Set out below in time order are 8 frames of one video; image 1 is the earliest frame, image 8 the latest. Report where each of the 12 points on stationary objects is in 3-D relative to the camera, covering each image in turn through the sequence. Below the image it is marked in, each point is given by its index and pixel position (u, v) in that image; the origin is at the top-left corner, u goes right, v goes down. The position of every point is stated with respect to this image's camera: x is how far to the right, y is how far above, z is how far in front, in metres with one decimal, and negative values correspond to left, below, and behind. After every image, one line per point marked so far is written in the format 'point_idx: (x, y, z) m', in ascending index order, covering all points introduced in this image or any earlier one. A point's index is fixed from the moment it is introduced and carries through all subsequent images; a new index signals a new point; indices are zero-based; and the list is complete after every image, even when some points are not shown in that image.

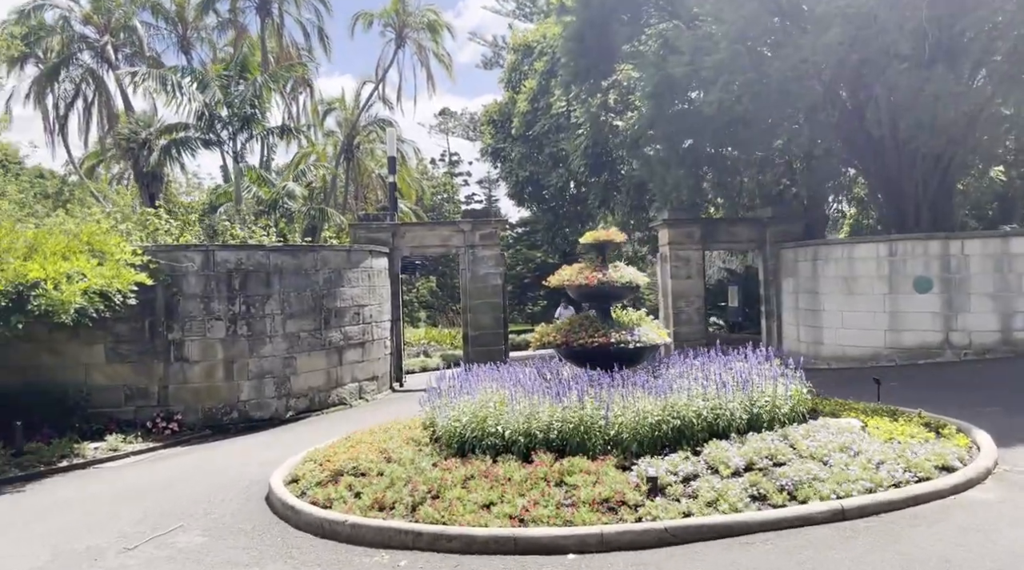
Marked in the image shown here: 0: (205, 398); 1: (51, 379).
0: (-4.3, -1.6, +11.7) m
1: (-6.2, -1.3, +11.2) m
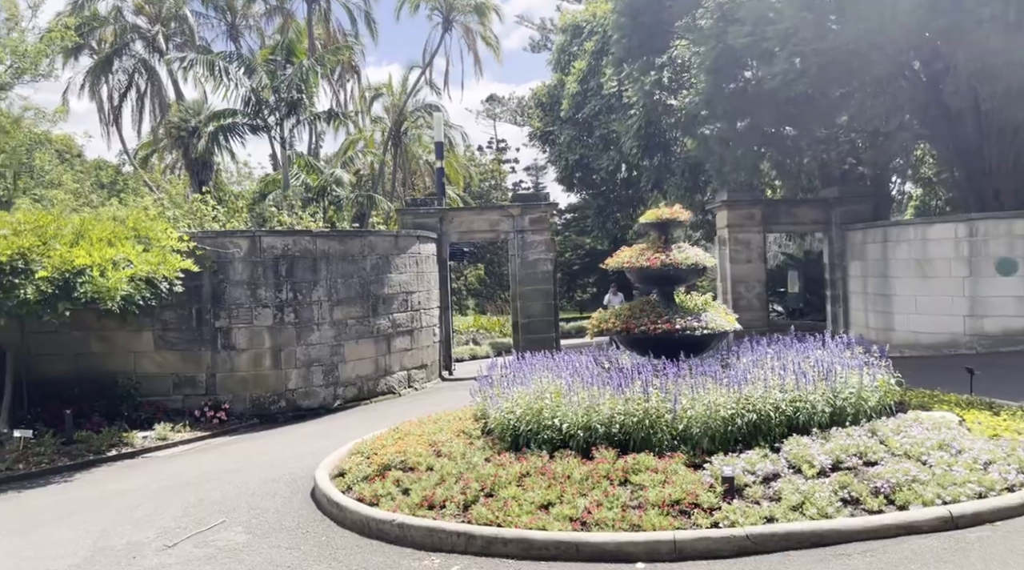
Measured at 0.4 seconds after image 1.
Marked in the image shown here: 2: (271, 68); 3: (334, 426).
0: (-3.6, -1.4, +11.5) m
1: (-5.5, -1.1, +11.1) m
2: (-5.1, +4.6, +17.5) m
3: (-2.2, -1.8, +10.8) m
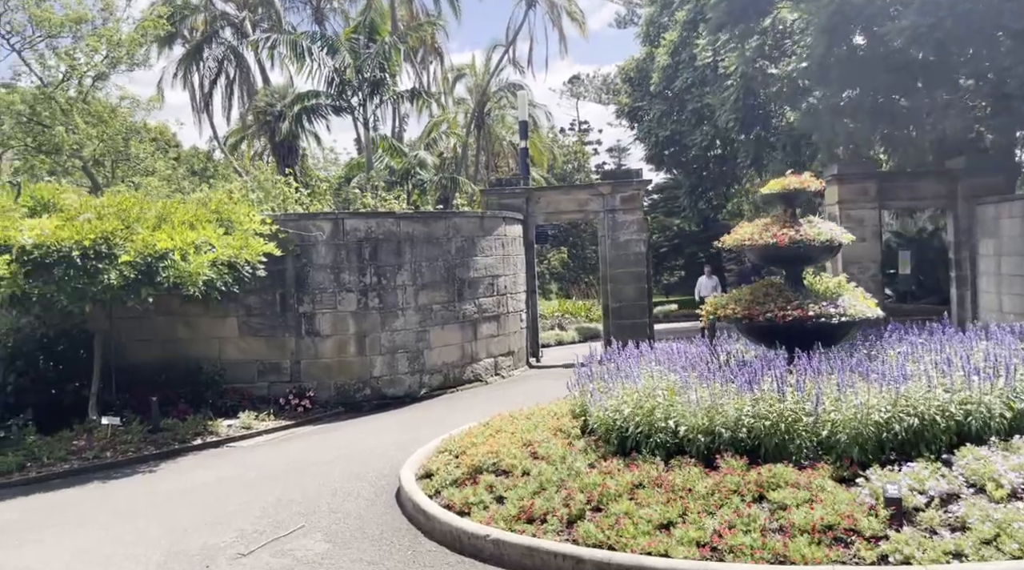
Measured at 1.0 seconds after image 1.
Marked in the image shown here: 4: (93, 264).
0: (-2.3, -1.2, +11.1) m
1: (-4.3, -0.9, +11.0) m
2: (-3.3, +4.9, +17.1) m
3: (-1.1, -1.6, +10.3) m
4: (-4.4, +0.2, +8.7) m
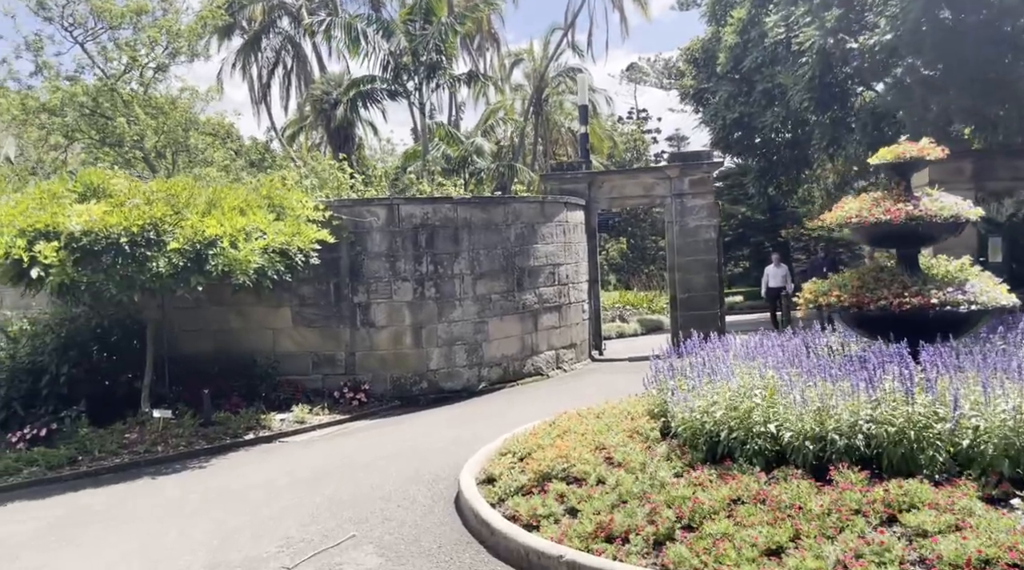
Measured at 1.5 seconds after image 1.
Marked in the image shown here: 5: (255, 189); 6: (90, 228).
0: (-1.5, -1.0, +10.7) m
1: (-3.5, -0.8, +10.6) m
2: (-2.1, +5.1, +16.7) m
3: (-0.3, -1.5, +9.8) m
4: (-3.7, +0.3, +8.3) m
5: (-3.0, +1.1, +9.8) m
6: (-4.2, +0.6, +8.2) m
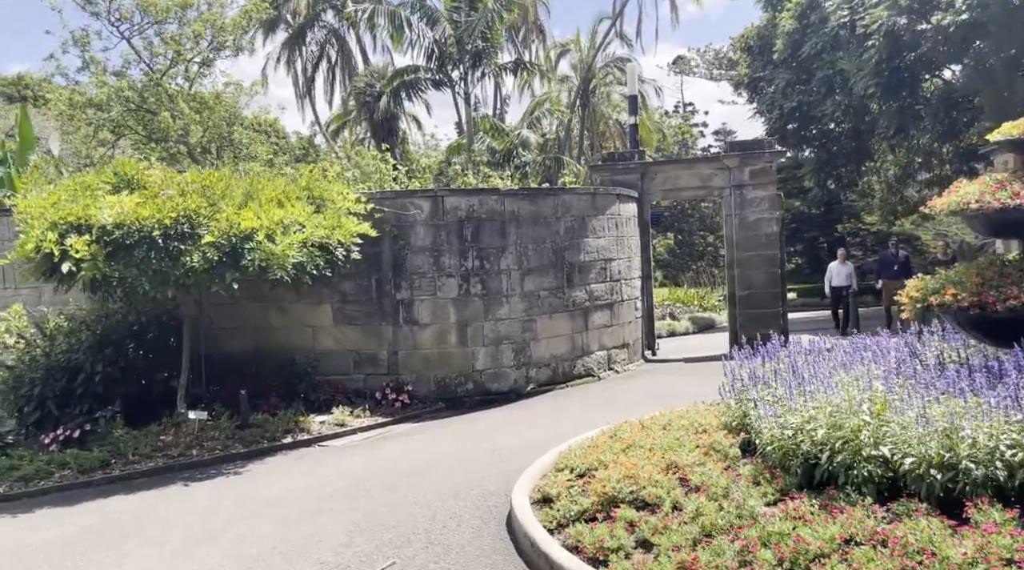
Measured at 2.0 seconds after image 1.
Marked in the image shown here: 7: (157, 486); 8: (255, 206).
0: (-0.9, -1.0, +10.2) m
1: (-2.9, -0.7, +10.2) m
2: (-1.1, +5.2, +16.1) m
3: (+0.3, -1.4, +9.2) m
4: (-3.2, +0.4, +7.9) m
5: (-2.4, +1.2, +9.4) m
6: (-3.7, +0.6, +7.8) m
7: (-3.3, -1.8, +7.6) m
8: (-2.6, +0.8, +8.6) m
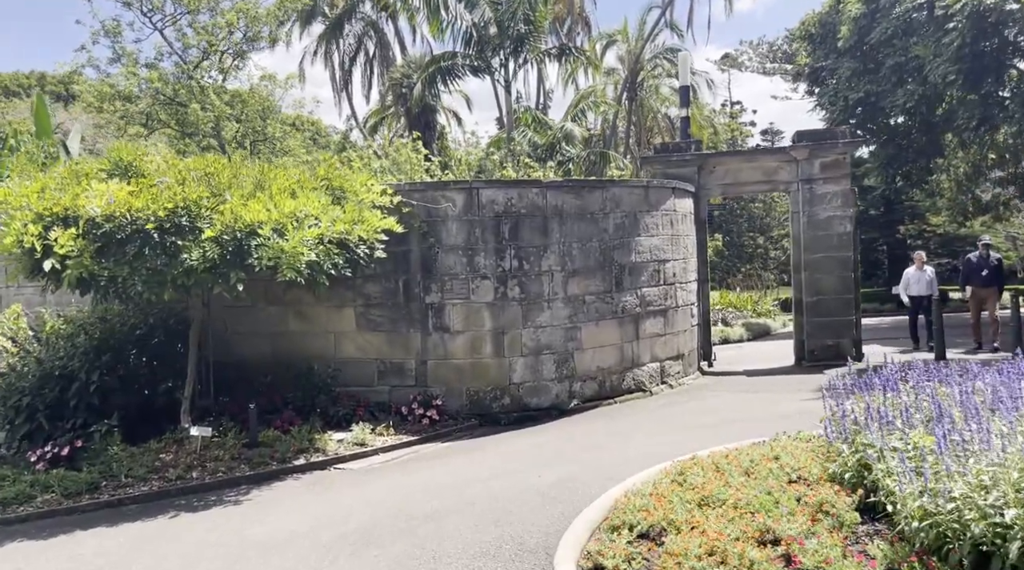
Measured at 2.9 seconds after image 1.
0: (-0.4, -1.0, +9.1) m
1: (-2.4, -0.7, +9.3) m
2: (-0.3, +5.2, +15.1) m
3: (+0.7, -1.5, +8.1) m
4: (-2.8, +0.4, +7.0) m
5: (-2.0, +1.2, +8.4) m
6: (-3.3, +0.6, +6.9) m
7: (-2.9, -1.8, +6.7) m
8: (-2.2, +0.8, +7.6) m
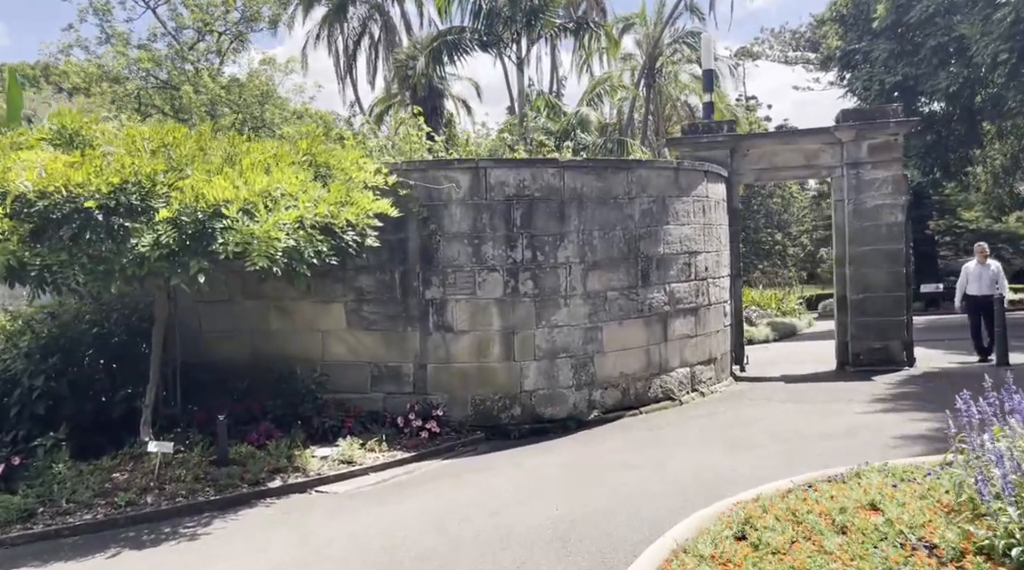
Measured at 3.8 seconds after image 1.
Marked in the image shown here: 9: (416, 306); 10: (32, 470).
0: (-0.3, -1.0, +8.0) m
1: (-2.3, -0.6, +8.1) m
2: (-0.1, +5.2, +13.9) m
3: (+0.8, -1.4, +6.9) m
4: (-2.8, +0.4, +5.9) m
5: (-1.9, +1.2, +7.2) m
6: (-3.2, +0.7, +5.8) m
7: (-2.8, -1.8, +5.6) m
8: (-2.1, +0.9, +6.5) m
9: (-0.9, -0.2, +7.9) m
10: (-3.8, -1.4, +6.5) m
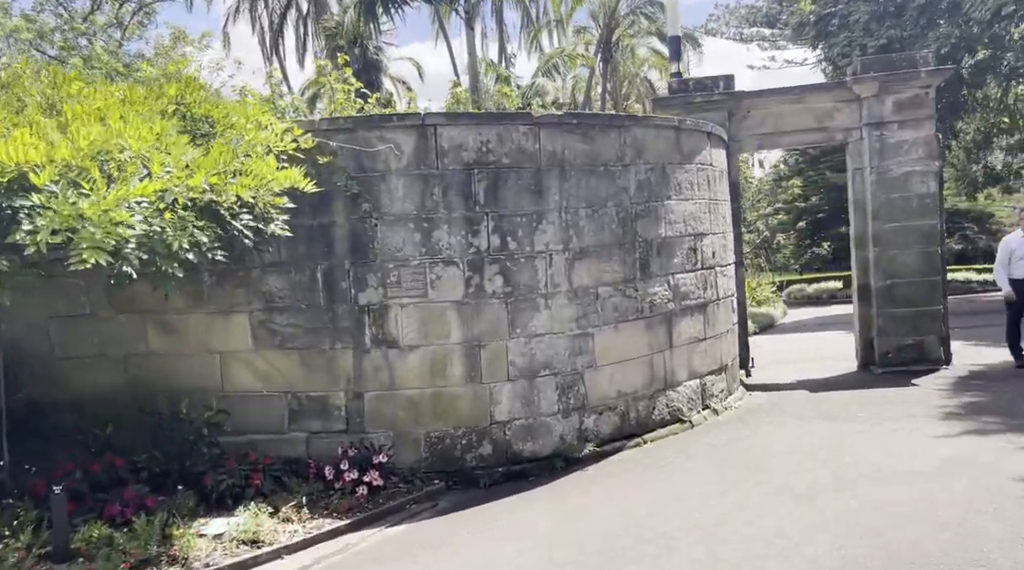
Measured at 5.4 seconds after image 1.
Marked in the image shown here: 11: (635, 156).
0: (-0.6, -0.9, +5.9) m
1: (-2.5, -0.7, +6.0) m
2: (-0.9, +5.3, +11.8) m
3: (+0.6, -1.4, +5.0) m
4: (-2.9, +0.4, +3.7) m
5: (-2.1, +1.2, +5.1) m
6: (-3.4, +0.6, +3.5) m
7: (-2.9, -1.8, +3.4) m
8: (-2.3, +0.8, +4.3) m
9: (-1.2, -0.2, +5.9) m
10: (-3.9, -1.5, +4.3) m
11: (+1.0, +1.0, +6.7) m
